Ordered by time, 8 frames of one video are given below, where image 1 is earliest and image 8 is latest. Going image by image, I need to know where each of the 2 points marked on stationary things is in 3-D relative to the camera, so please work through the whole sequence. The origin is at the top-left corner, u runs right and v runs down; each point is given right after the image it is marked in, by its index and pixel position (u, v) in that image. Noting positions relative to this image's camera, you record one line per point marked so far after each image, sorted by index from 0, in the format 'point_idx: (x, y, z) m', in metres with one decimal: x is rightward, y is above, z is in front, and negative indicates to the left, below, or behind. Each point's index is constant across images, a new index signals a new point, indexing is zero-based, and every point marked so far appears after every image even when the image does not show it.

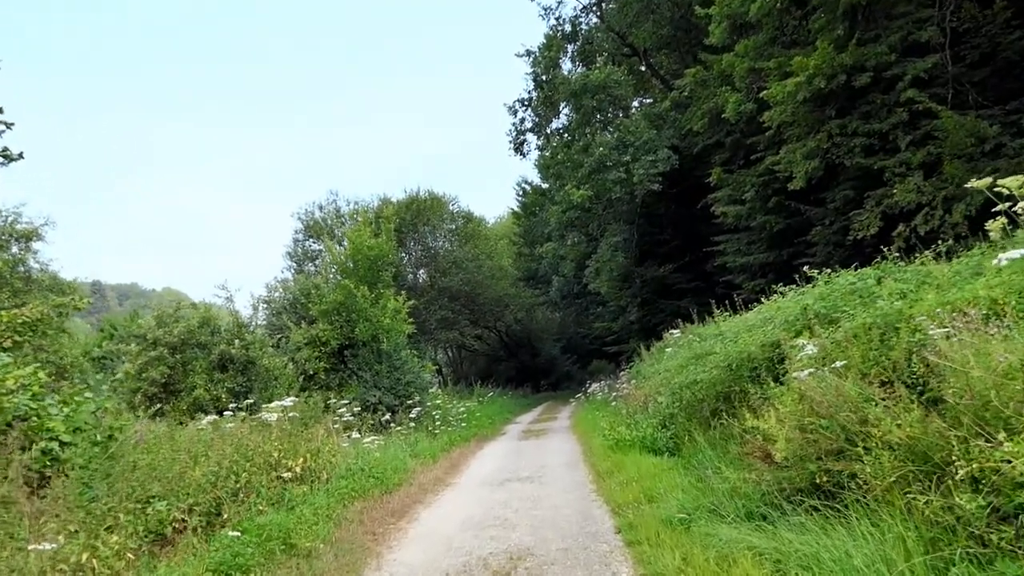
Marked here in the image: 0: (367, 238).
0: (-3.4, +1.1, +17.4) m
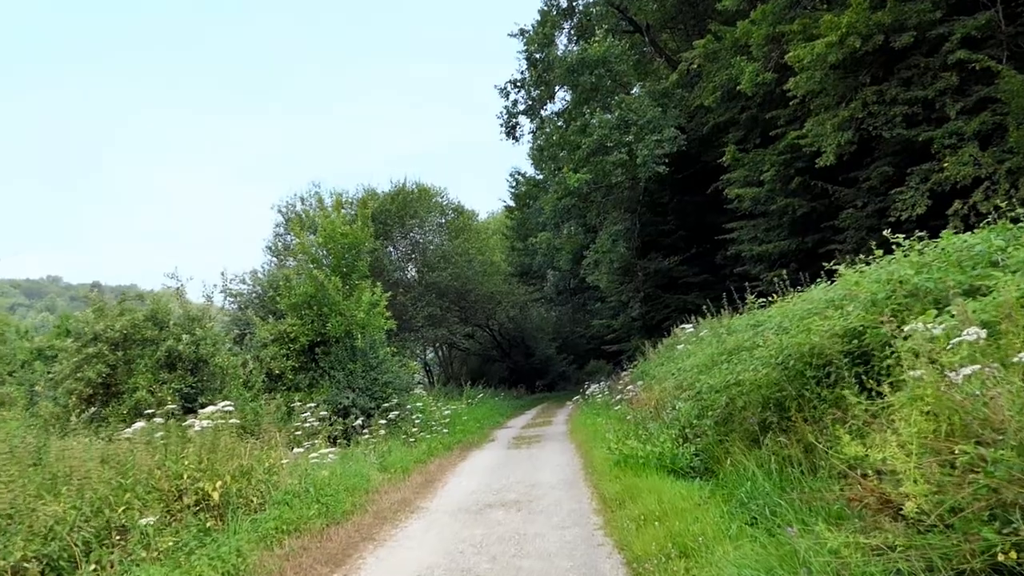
0: (-3.6, +1.4, +15.6) m
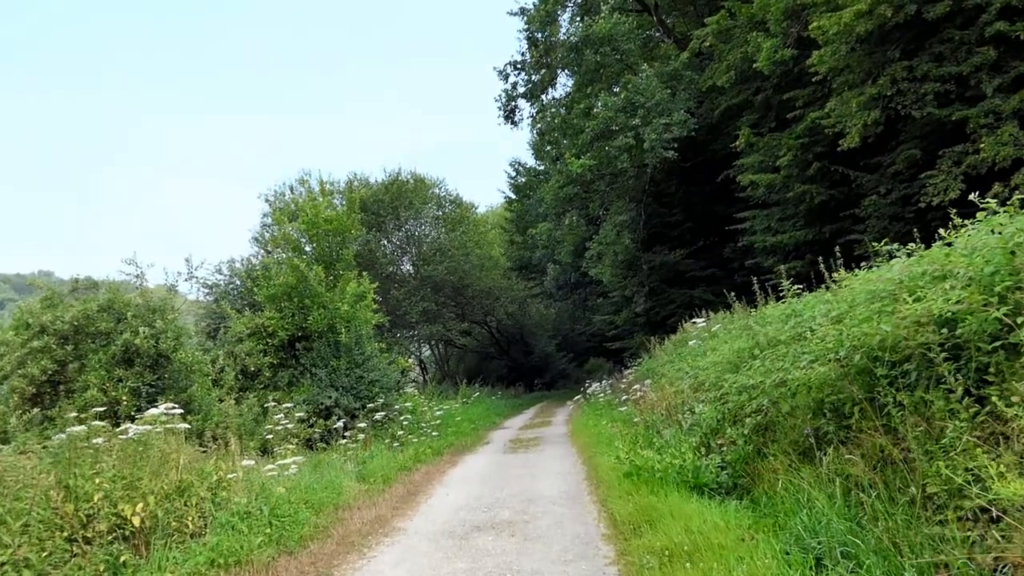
0: (-3.7, +1.5, +14.5) m
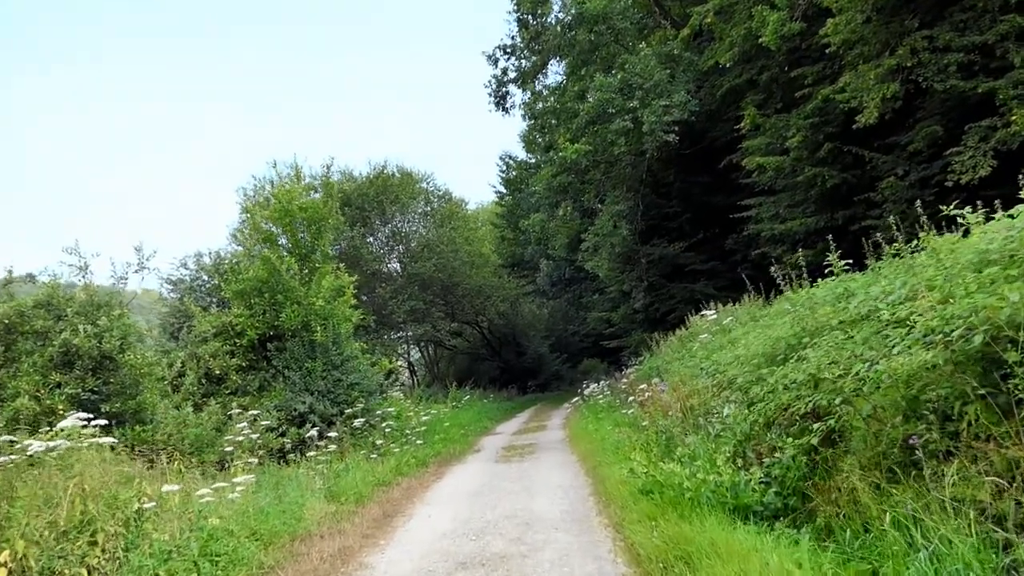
0: (-3.8, +1.6, +13.3) m
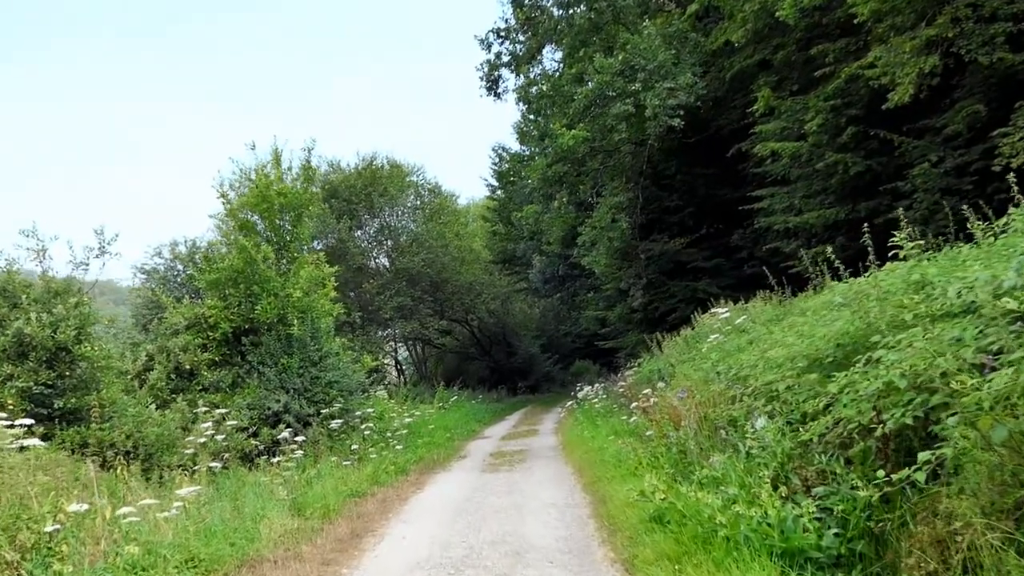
0: (-3.9, +1.8, +12.4) m
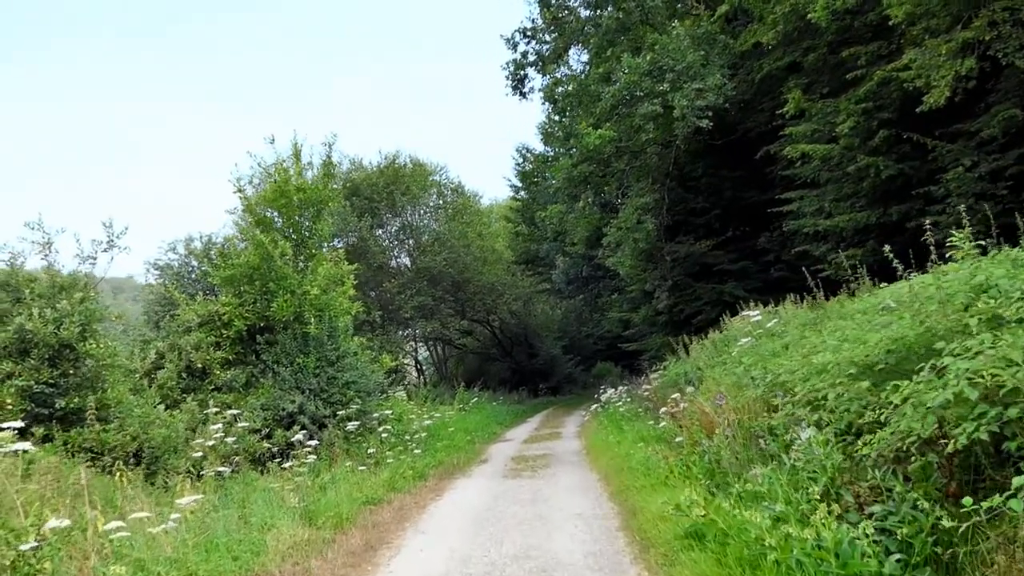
0: (-3.5, +1.8, +12.1) m
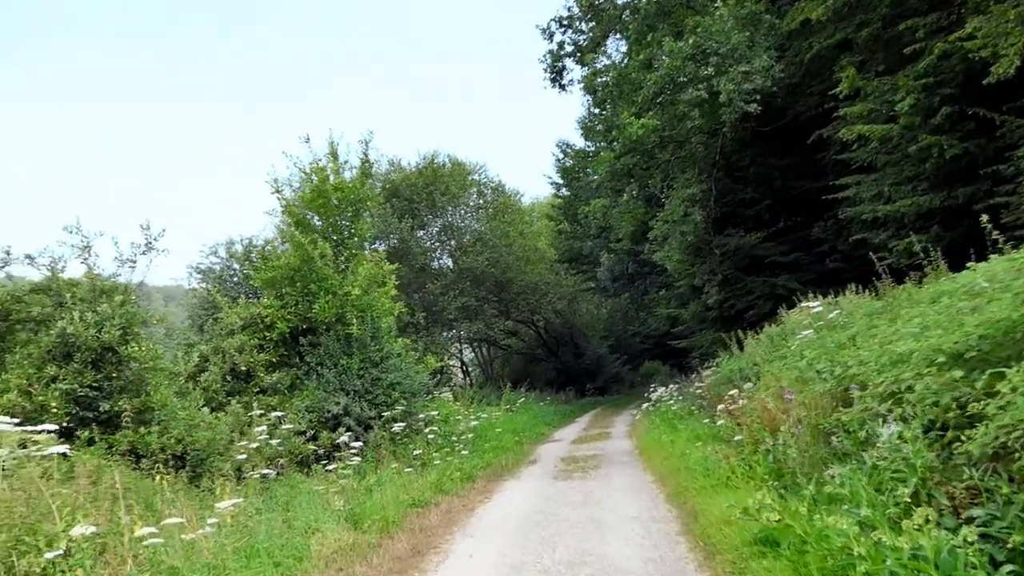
0: (-2.9, +1.8, +12.0) m
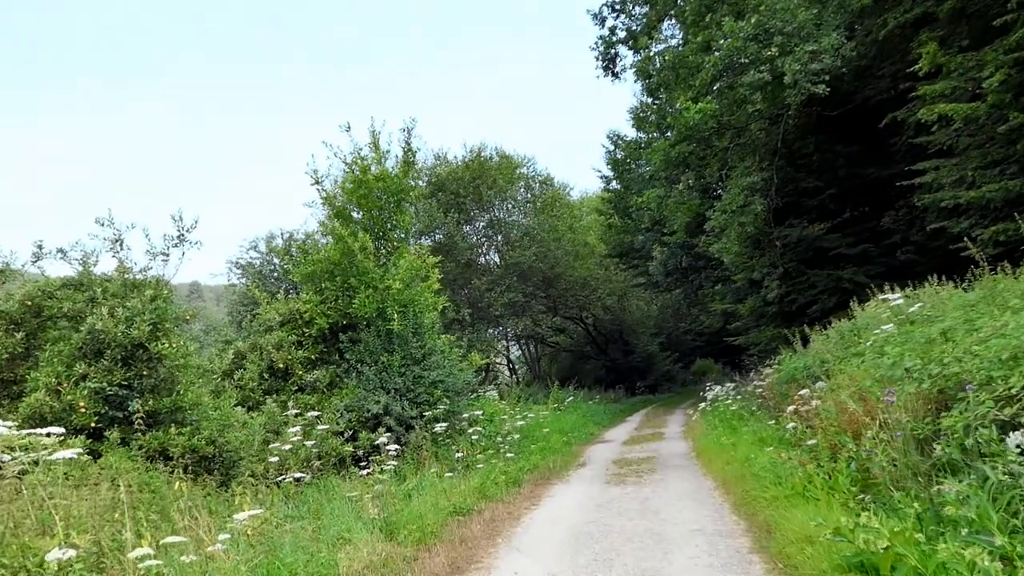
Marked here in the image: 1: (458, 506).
0: (-2.1, +1.9, +11.6) m
1: (-0.5, -1.9, +6.5) m
